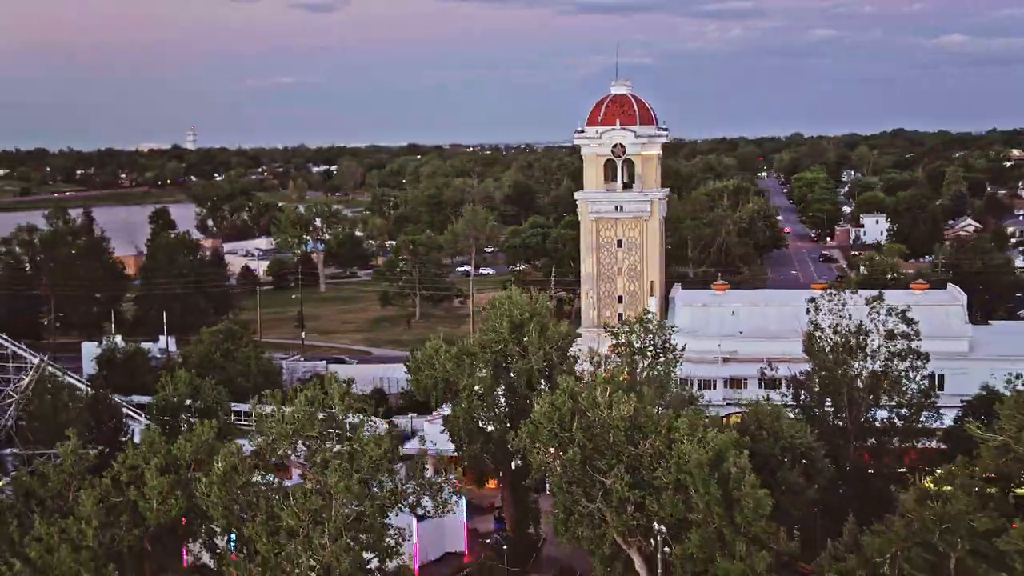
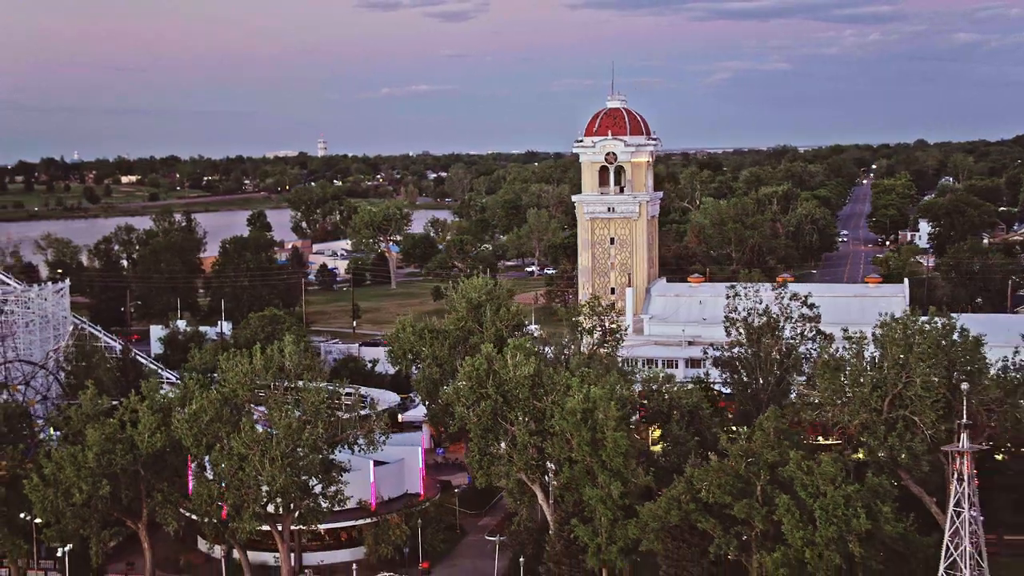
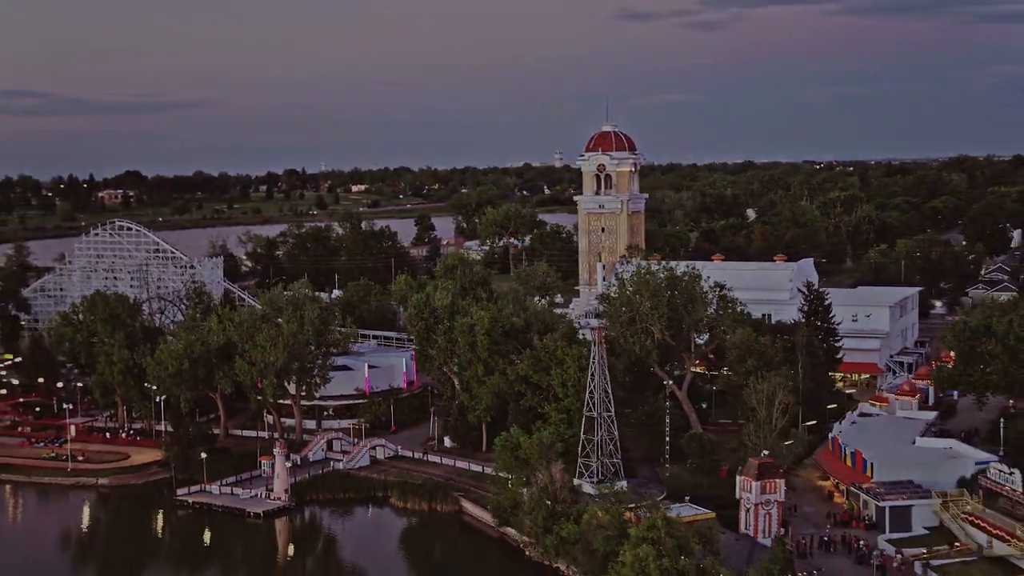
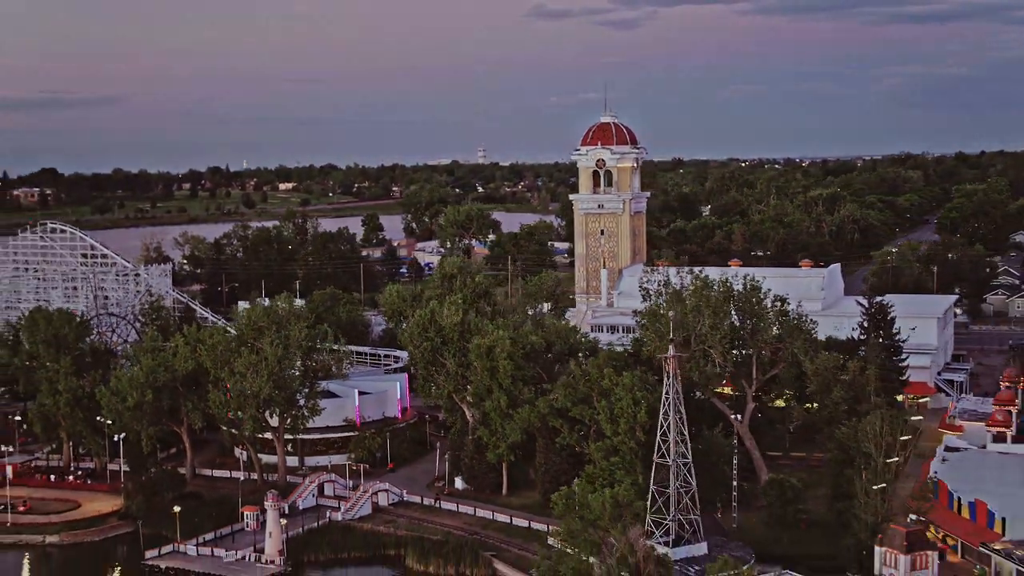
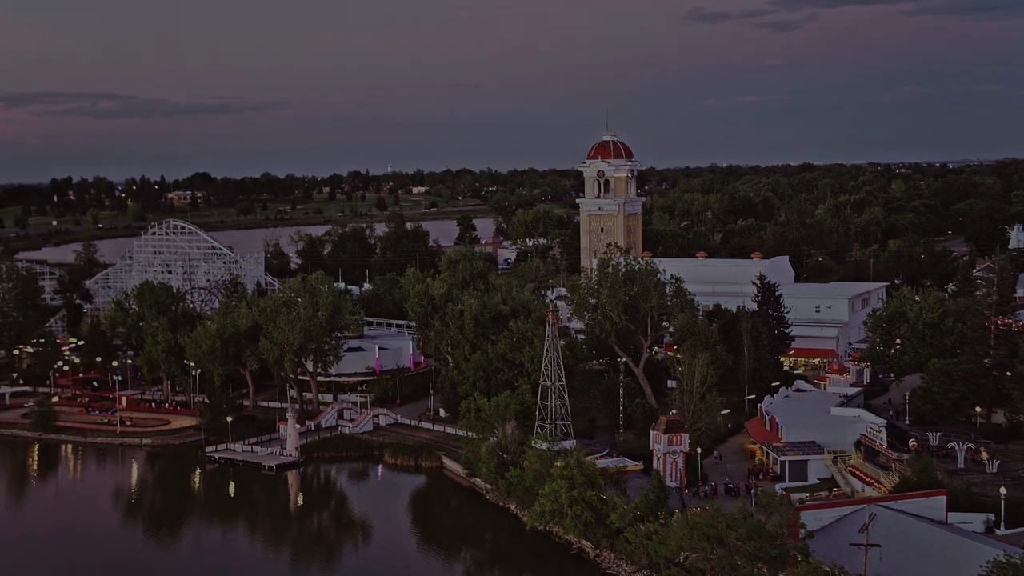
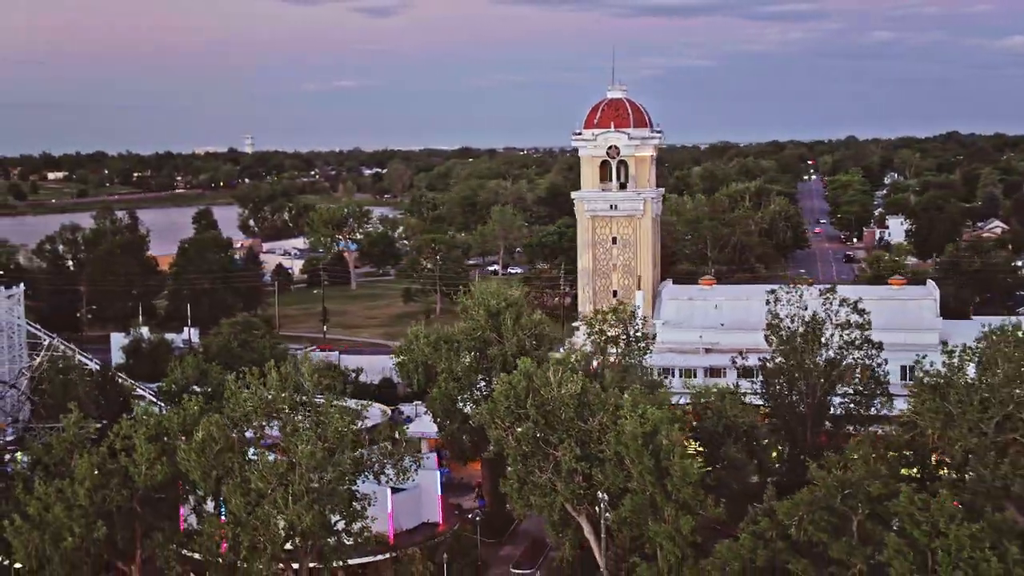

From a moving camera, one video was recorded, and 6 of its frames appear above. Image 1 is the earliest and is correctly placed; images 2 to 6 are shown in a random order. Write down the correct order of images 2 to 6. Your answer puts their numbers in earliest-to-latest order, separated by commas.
6, 2, 4, 3, 5
